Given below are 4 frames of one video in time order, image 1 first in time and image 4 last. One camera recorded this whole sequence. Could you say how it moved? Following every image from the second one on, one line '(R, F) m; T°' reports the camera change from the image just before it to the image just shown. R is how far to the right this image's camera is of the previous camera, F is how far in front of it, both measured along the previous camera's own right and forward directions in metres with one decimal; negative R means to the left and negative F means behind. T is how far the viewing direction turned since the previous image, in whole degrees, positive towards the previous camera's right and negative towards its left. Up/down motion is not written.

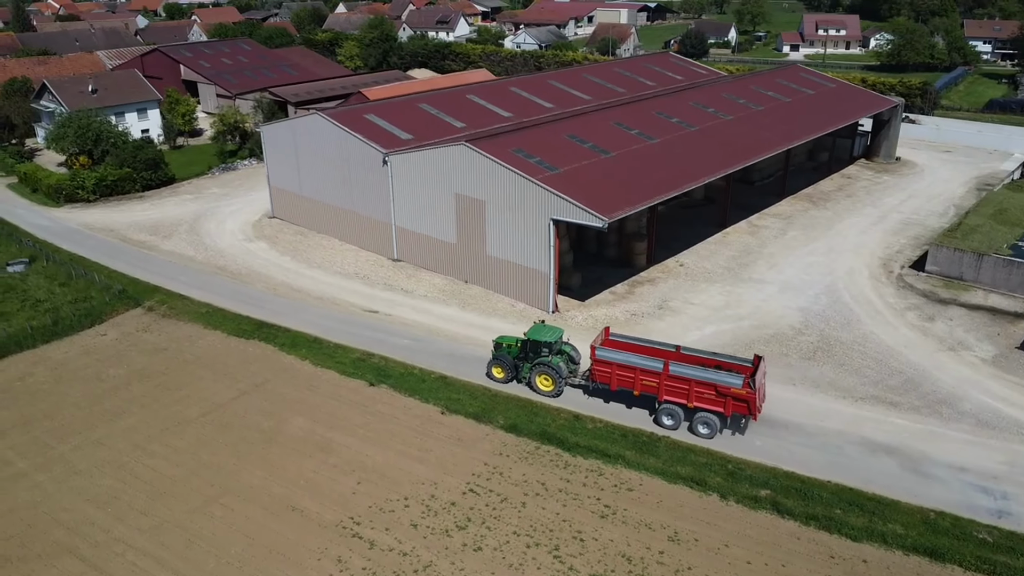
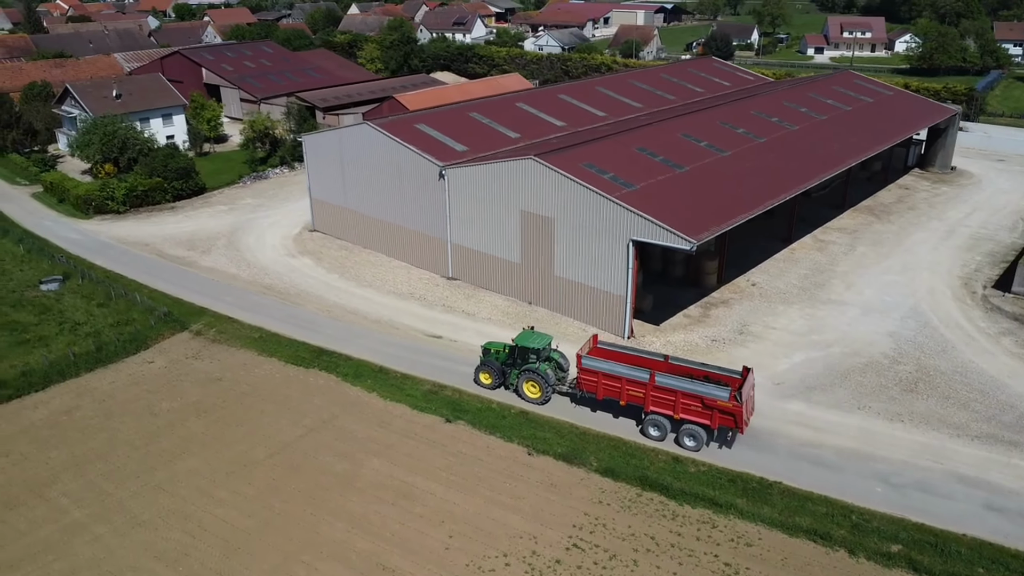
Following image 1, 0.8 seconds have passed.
(-2.1, +1.3) m; 0°
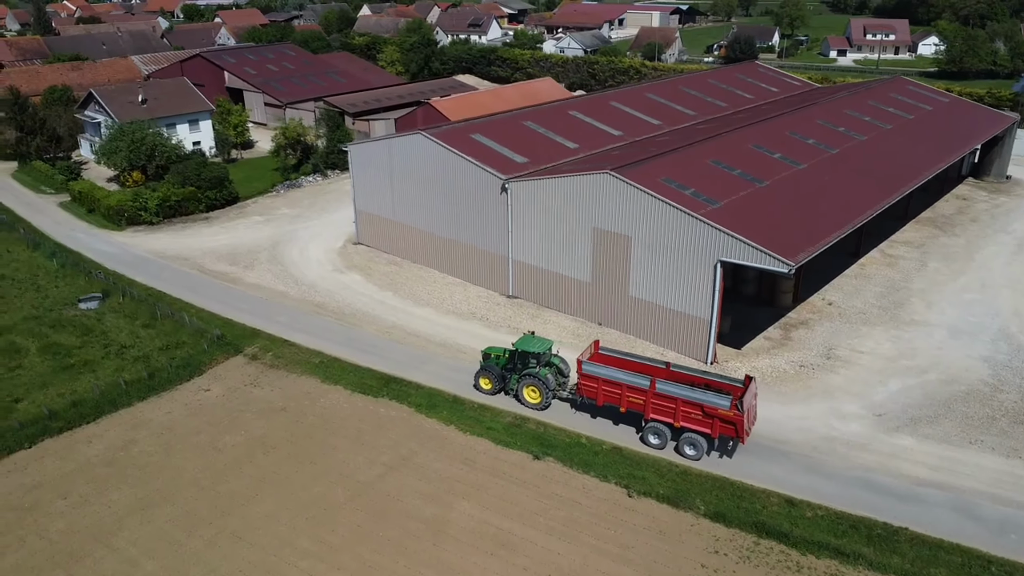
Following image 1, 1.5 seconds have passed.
(-2.2, +1.1) m; 0°
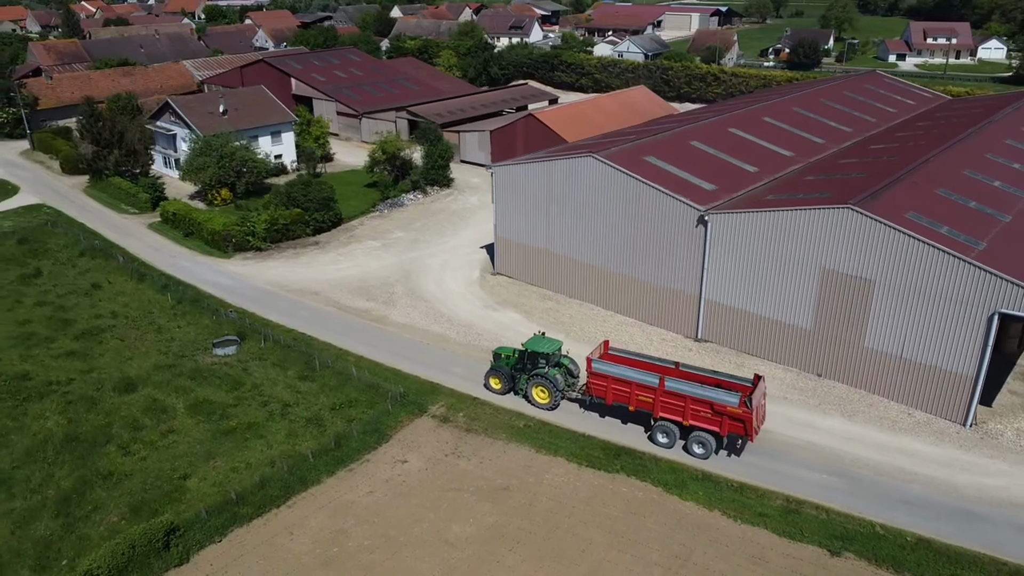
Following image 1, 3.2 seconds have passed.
(-5.8, +2.4) m; +1°
